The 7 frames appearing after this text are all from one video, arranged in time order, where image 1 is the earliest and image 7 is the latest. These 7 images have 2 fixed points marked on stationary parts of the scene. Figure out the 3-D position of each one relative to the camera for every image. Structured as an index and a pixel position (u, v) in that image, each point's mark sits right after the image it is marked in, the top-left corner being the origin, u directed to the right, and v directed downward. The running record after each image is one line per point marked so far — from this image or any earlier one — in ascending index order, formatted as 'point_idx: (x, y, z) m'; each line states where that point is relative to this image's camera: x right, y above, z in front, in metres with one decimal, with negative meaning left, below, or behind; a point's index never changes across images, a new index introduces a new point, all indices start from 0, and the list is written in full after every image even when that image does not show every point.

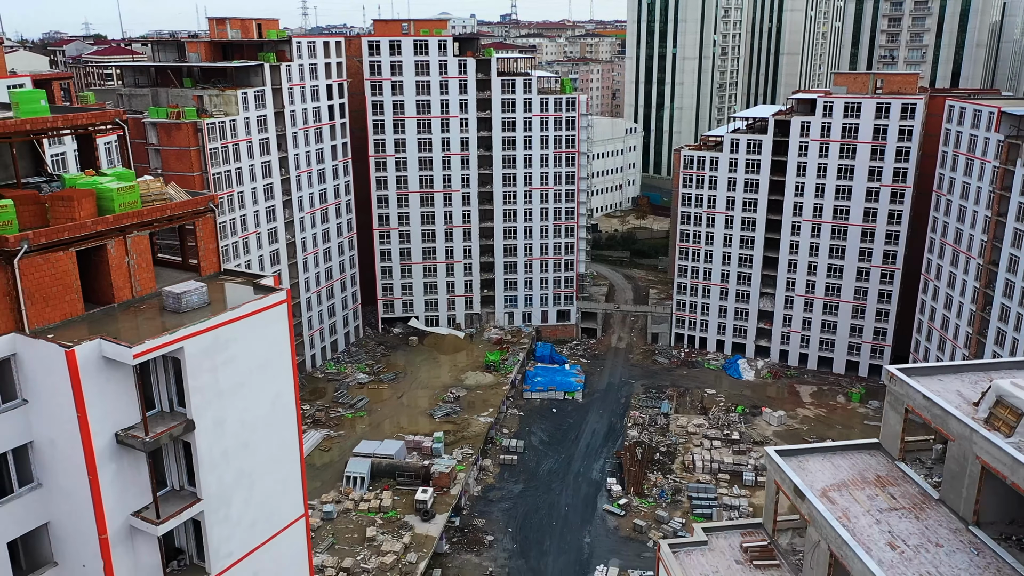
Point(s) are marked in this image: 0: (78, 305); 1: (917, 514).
0: (-11.2, -0.1, +20.1) m
1: (+10.0, -5.5, +18.6) m
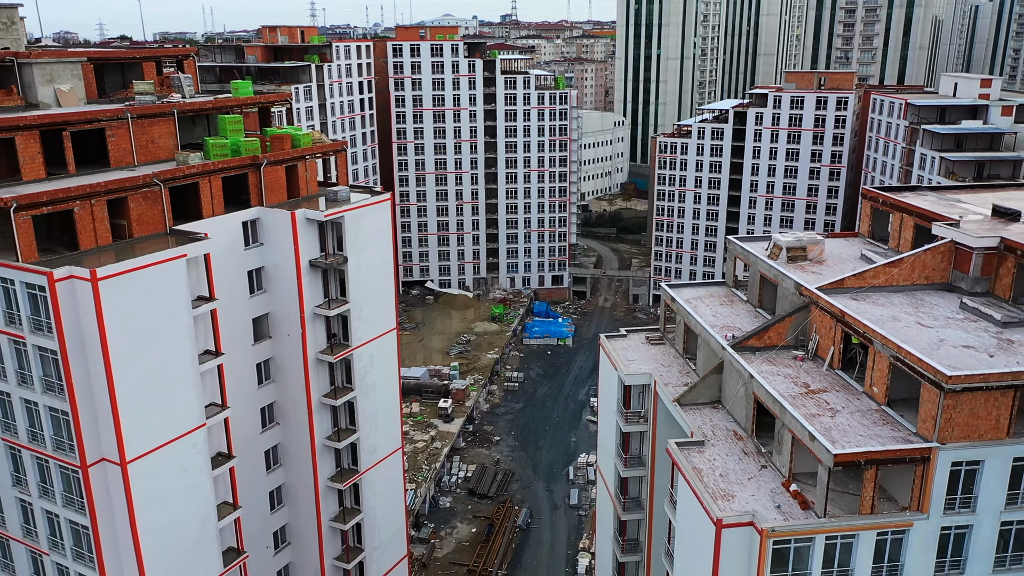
0: (-10.9, +4.7, +36.5) m
1: (+10.2, -0.7, +35.0) m
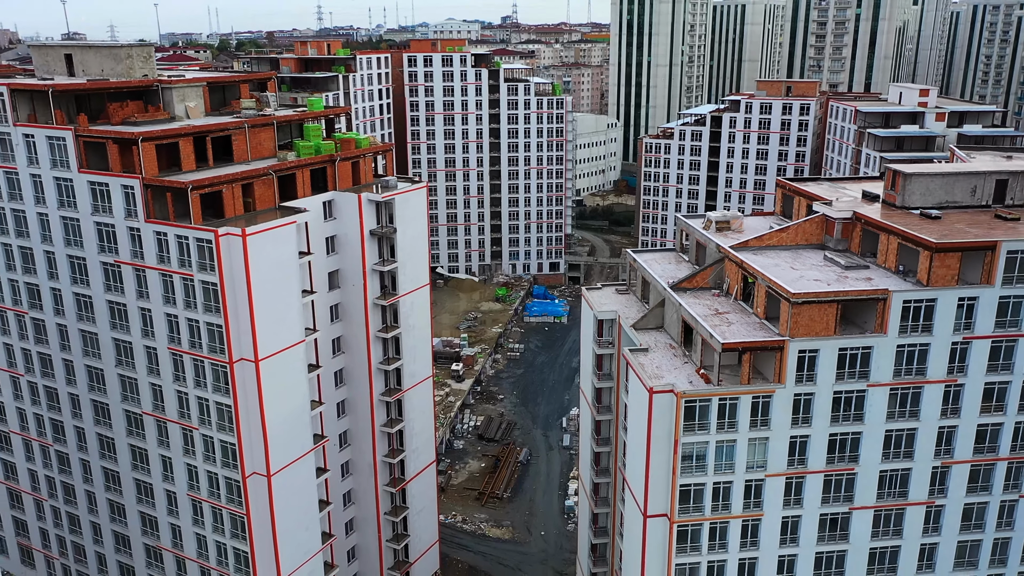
0: (-10.6, +7.0, +49.4) m
1: (+10.6, +1.6, +47.9) m
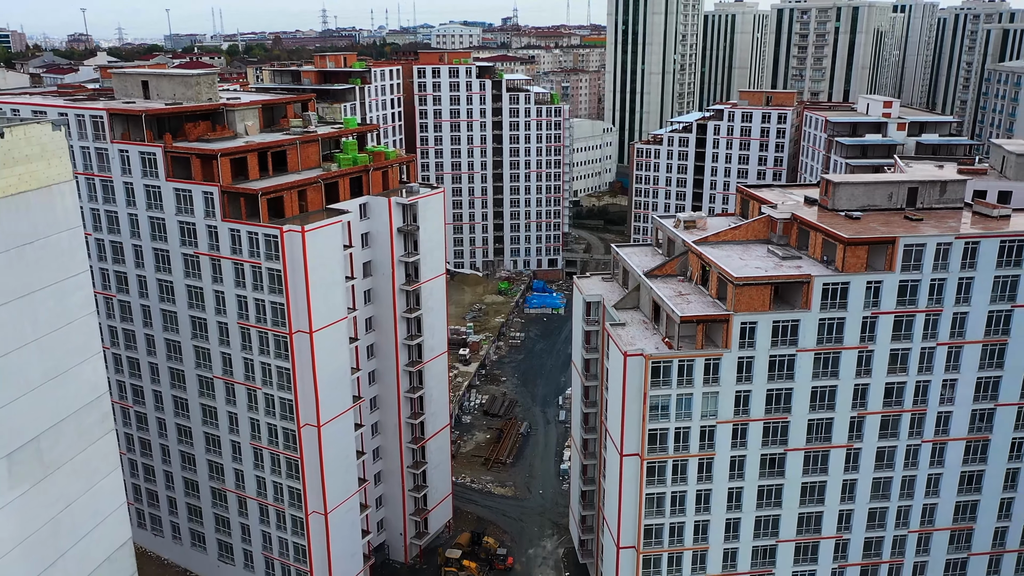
0: (-10.4, +8.0, +59.2) m
1: (+10.8, +2.5, +57.7) m
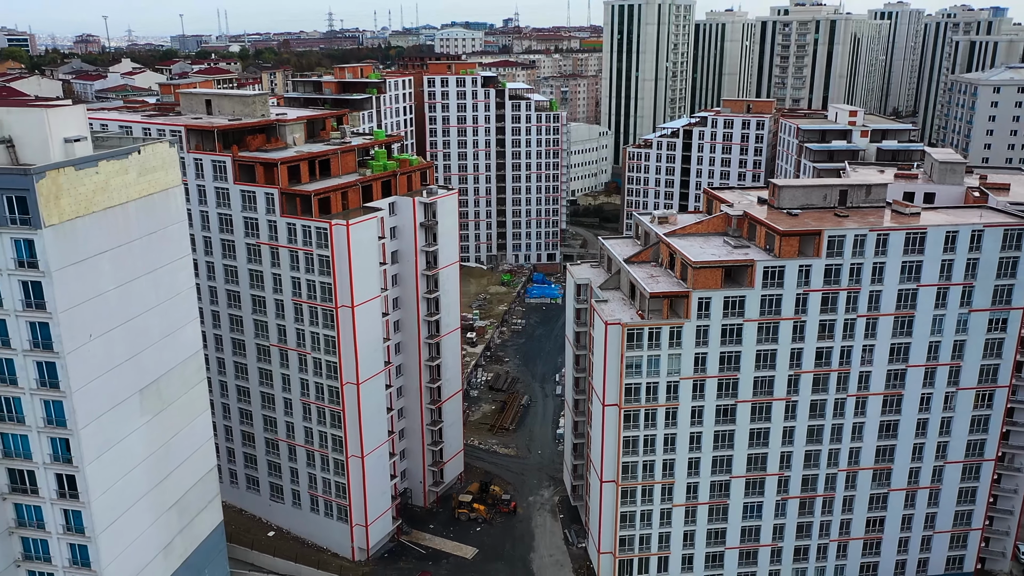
0: (-10.1, +9.4, +70.8) m
1: (+11.1, +3.9, +69.3) m
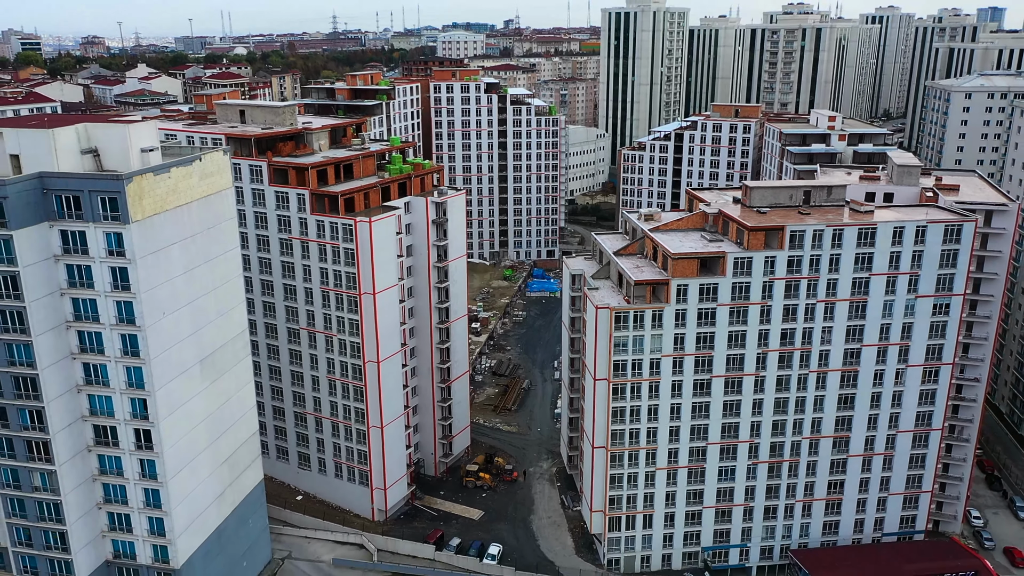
0: (-9.8, +10.4, +79.1) m
1: (+11.3, +4.9, +77.6) m
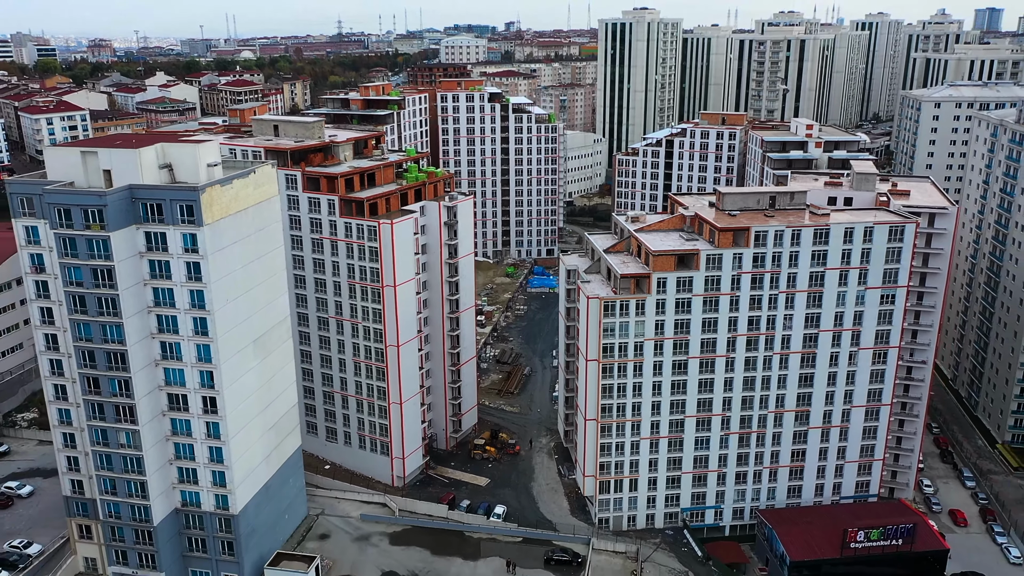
0: (-9.5, +11.1, +89.5) m
1: (+11.6, +5.6, +88.0) m
